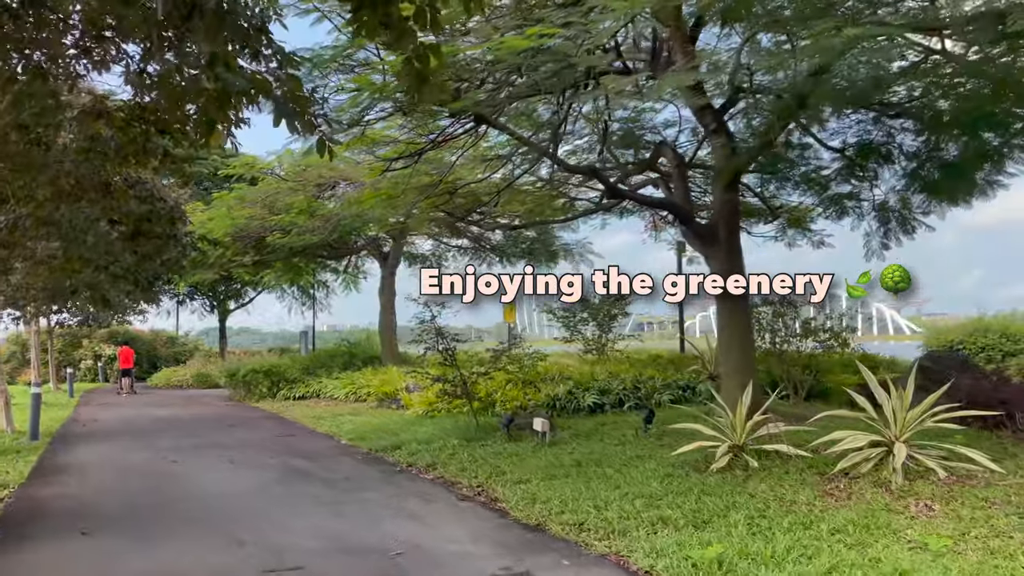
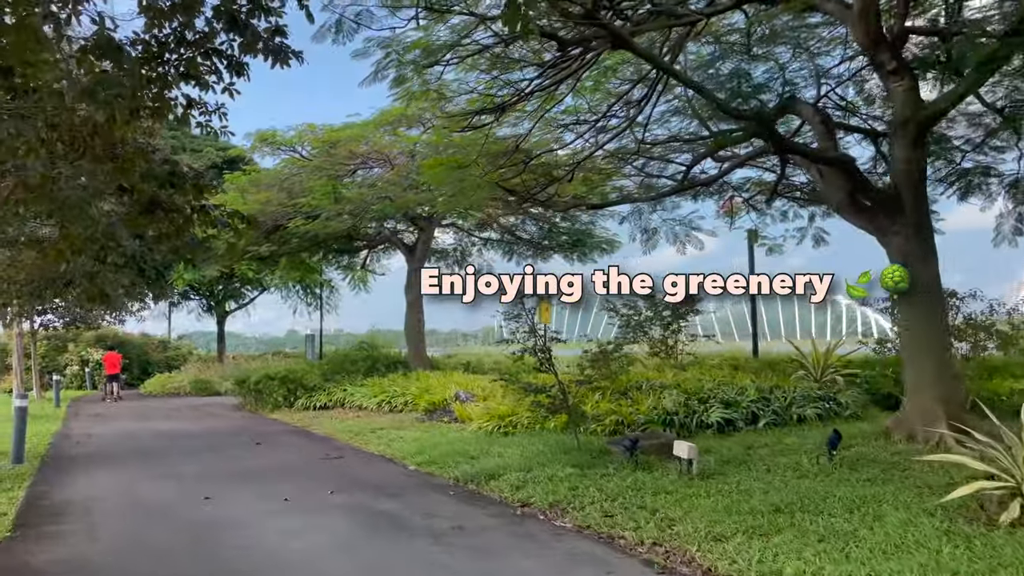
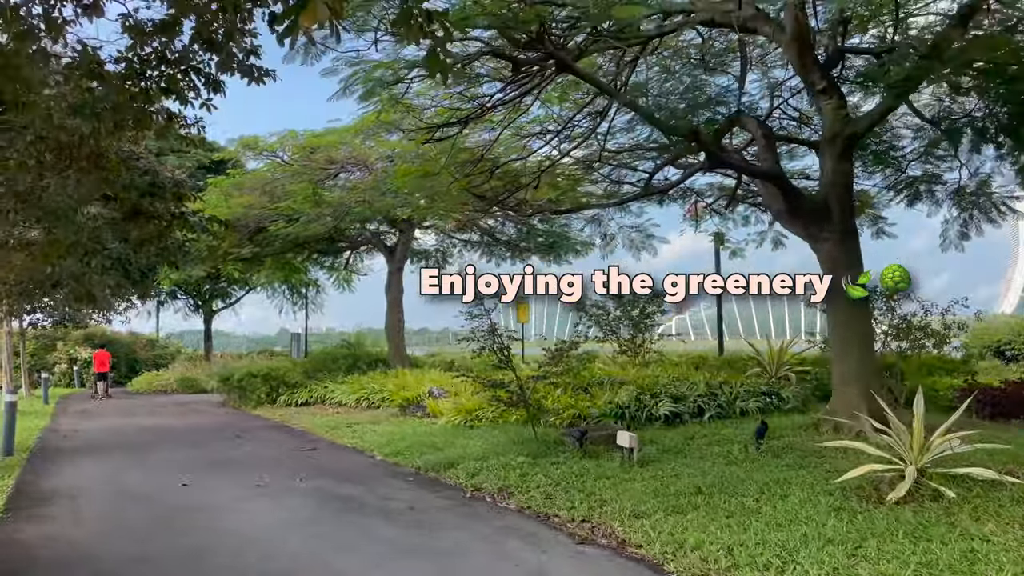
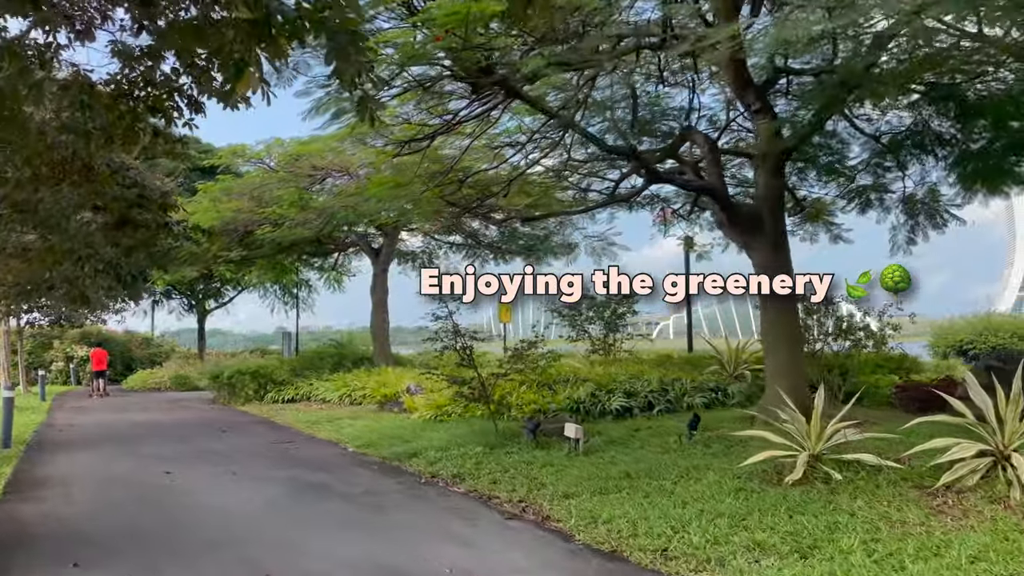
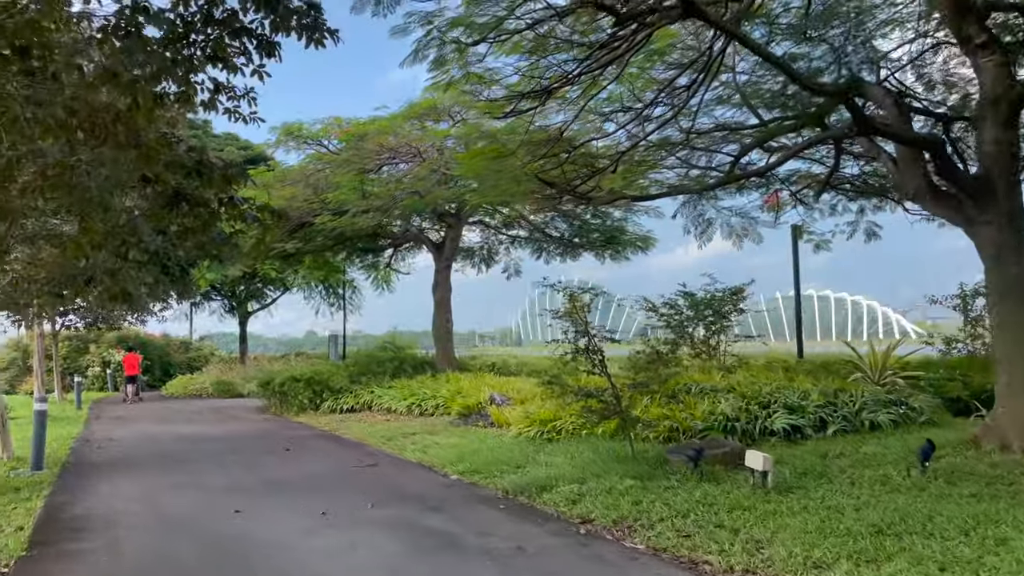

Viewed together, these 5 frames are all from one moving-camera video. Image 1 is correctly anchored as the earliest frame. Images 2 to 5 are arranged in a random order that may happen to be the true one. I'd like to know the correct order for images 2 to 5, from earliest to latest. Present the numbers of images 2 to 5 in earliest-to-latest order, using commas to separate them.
4, 3, 2, 5
